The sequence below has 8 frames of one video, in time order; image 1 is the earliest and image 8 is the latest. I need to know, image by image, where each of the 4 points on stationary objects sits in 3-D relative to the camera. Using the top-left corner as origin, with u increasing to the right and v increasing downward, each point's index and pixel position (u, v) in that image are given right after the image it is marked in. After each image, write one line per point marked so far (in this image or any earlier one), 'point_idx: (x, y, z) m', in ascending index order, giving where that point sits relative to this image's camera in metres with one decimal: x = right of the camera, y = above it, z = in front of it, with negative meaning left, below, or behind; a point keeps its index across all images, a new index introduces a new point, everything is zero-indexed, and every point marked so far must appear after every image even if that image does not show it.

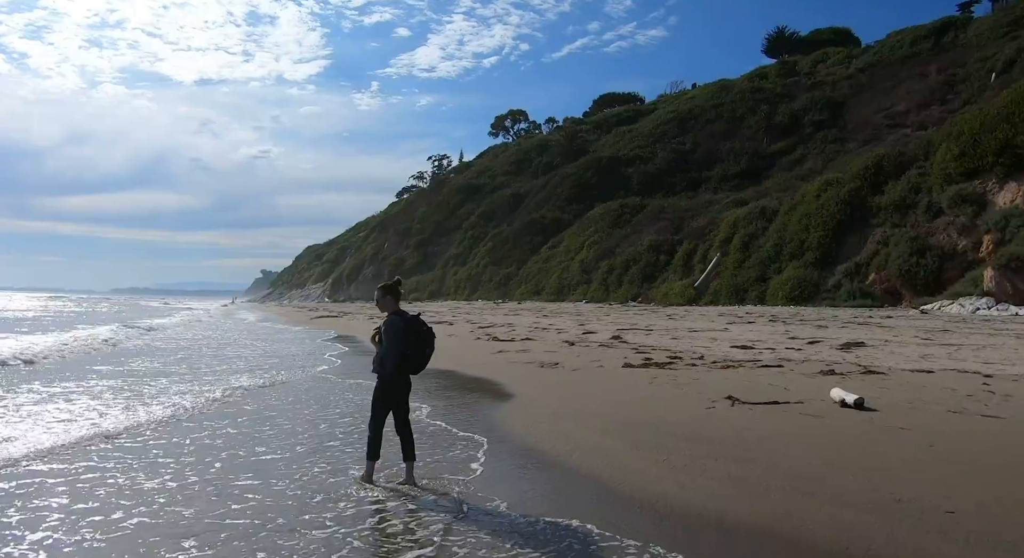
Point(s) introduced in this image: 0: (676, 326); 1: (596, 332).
0: (+4.4, -1.2, +19.1) m
1: (+2.0, -1.2, +16.3) m
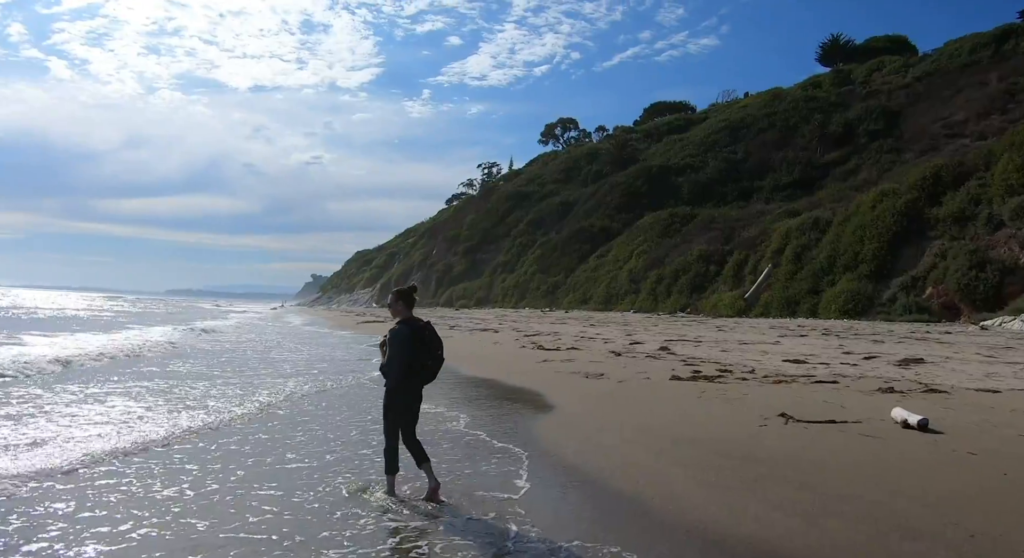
0: (+5.6, -1.5, +18.6) m
1: (+3.0, -1.4, +16.1) m
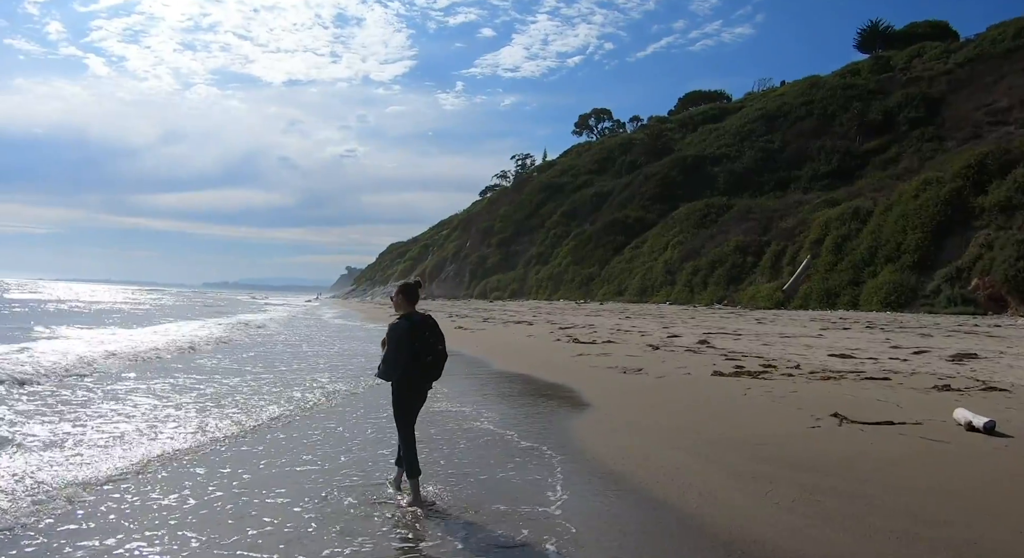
0: (+6.5, -1.3, +18.1) m
1: (+3.8, -1.2, +15.7) m
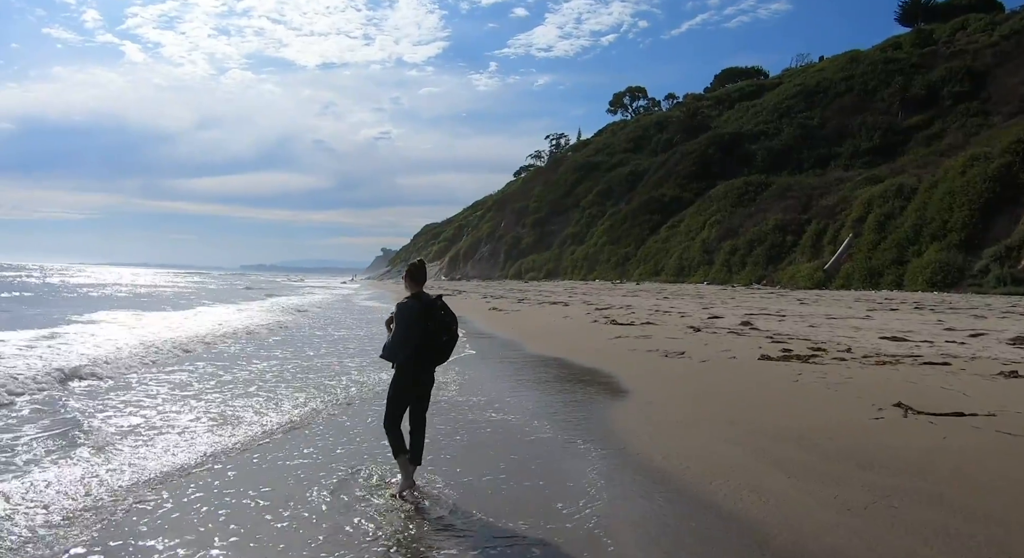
0: (+7.4, -0.8, +17.5) m
1: (+4.5, -0.8, +15.2) m
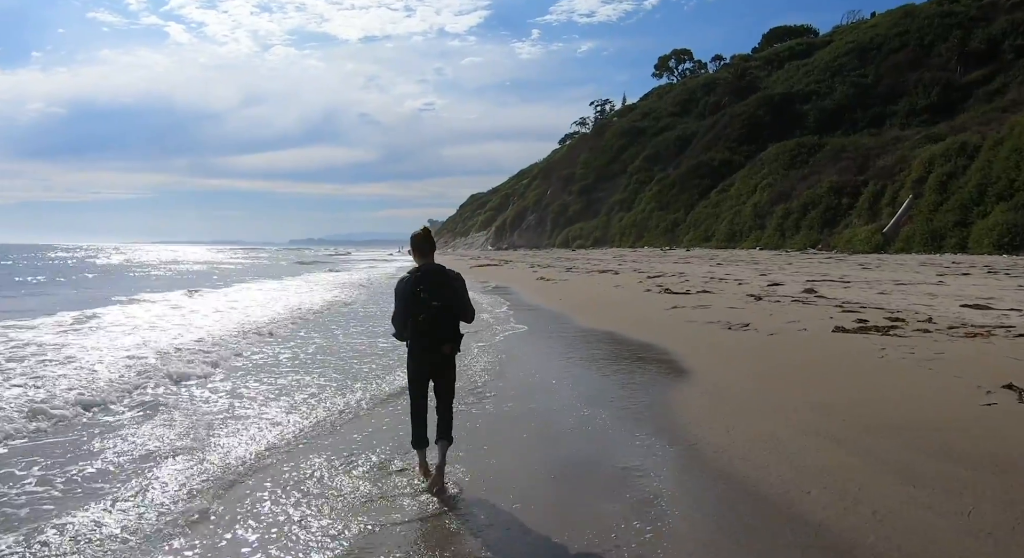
0: (+8.5, 0.0, +16.5) m
1: (+5.5, -0.1, +14.4) m
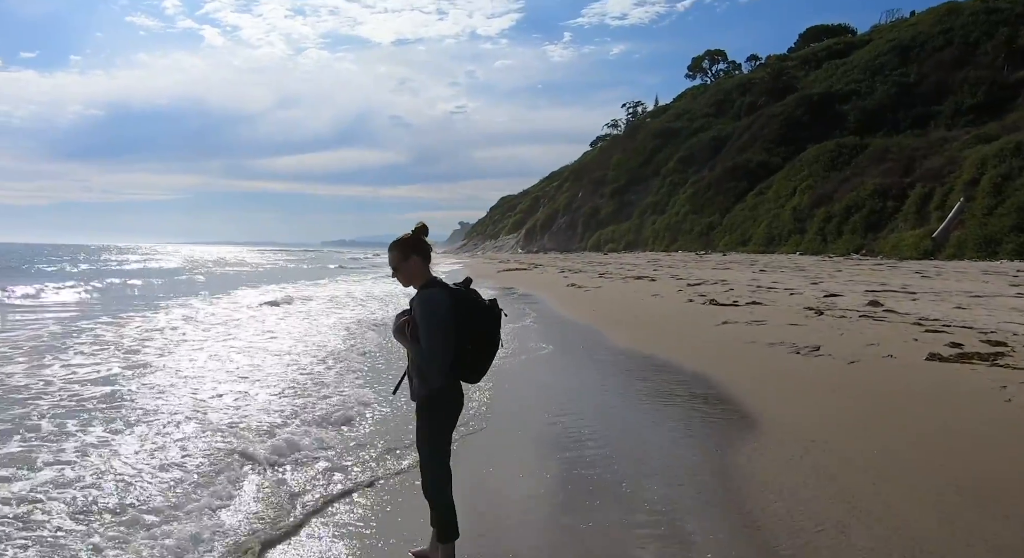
0: (+9.1, -0.2, +15.0) m
1: (+6.0, -0.3, +13.0) m
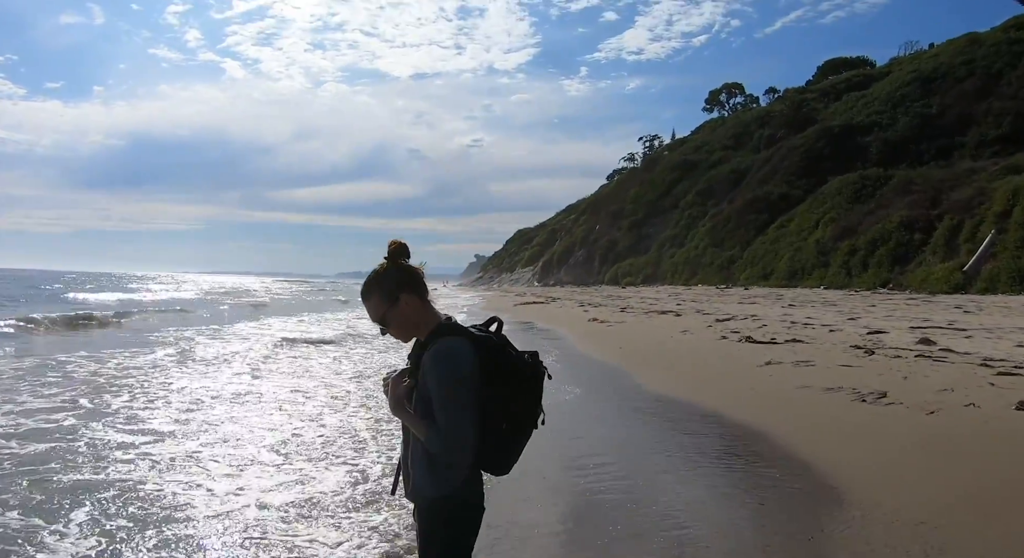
0: (+9.5, -0.9, +14.0) m
1: (+6.4, -0.9, +12.1) m
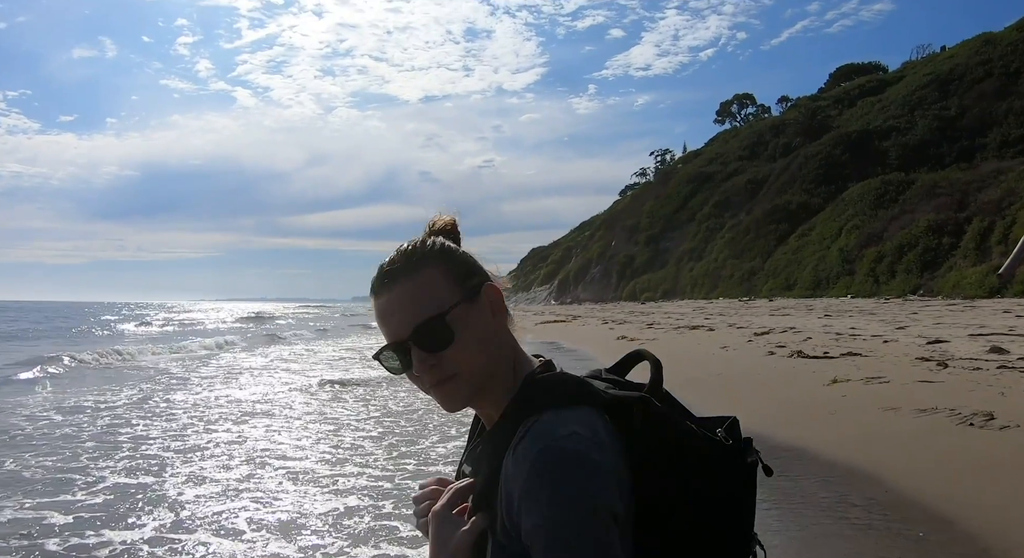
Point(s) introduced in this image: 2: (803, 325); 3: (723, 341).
0: (+10.0, -0.9, +12.9) m
1: (+6.8, -1.0, +11.1) m
2: (+6.8, -1.1, +16.4) m
3: (+3.9, -1.1, +13.0) m
